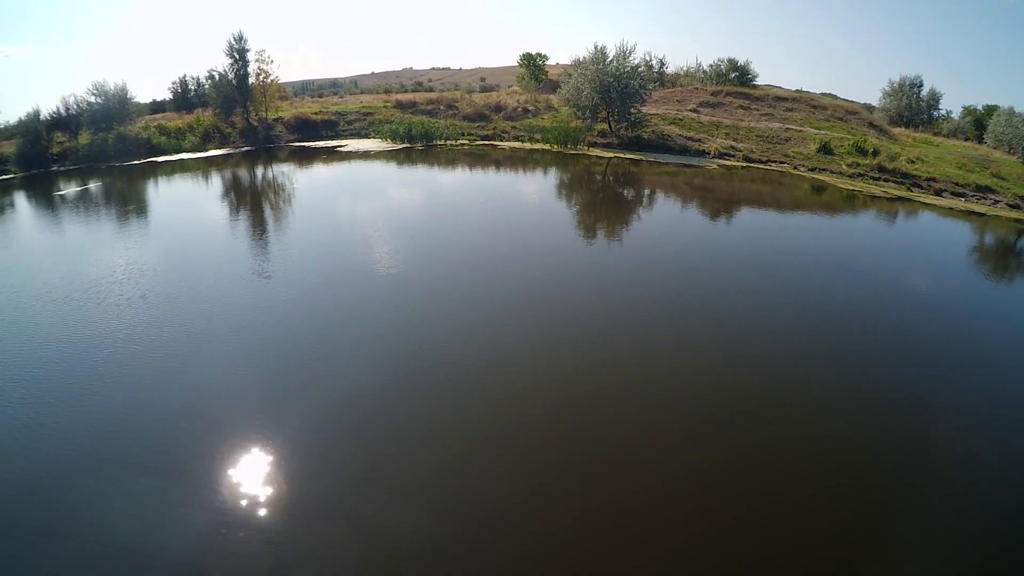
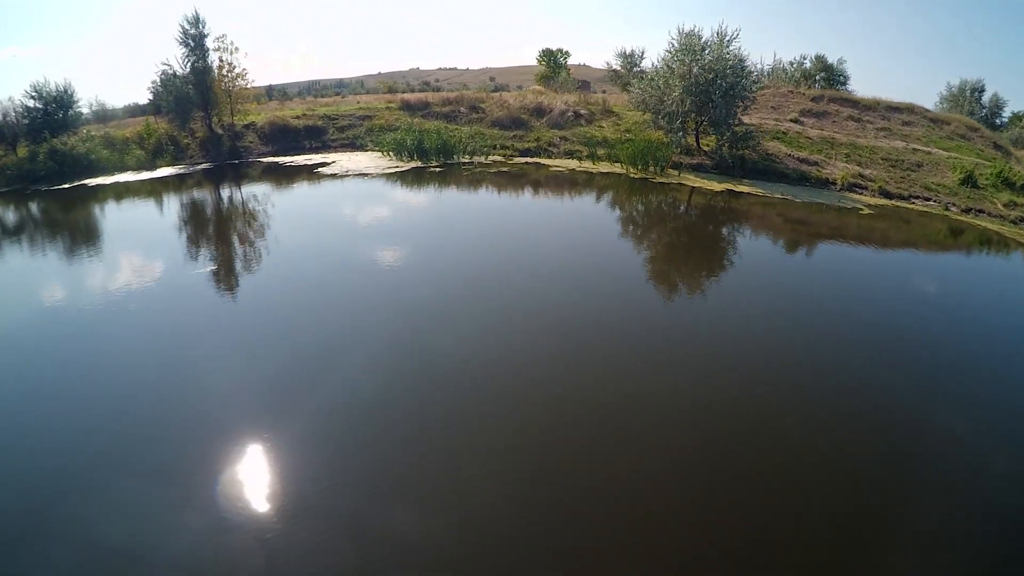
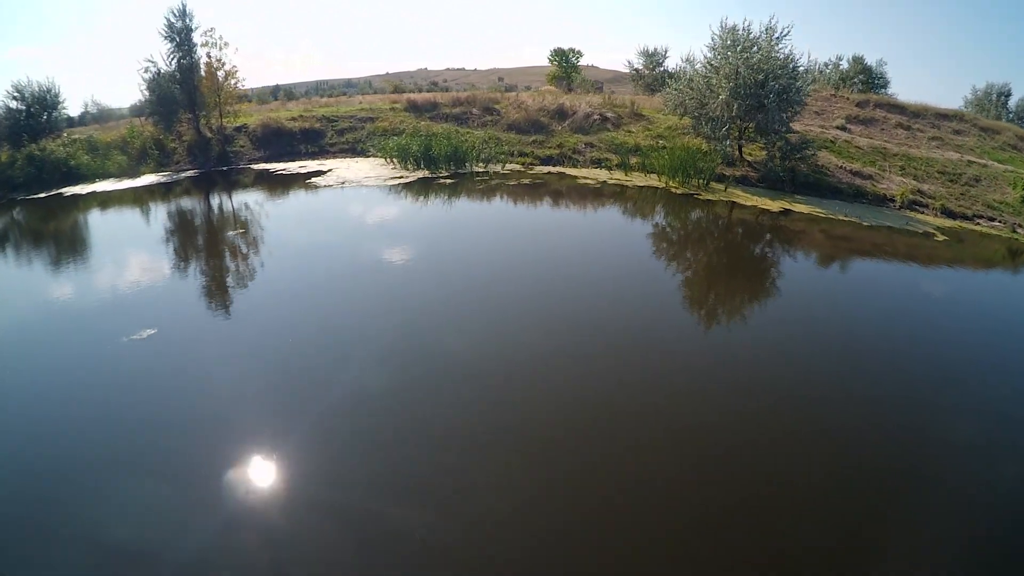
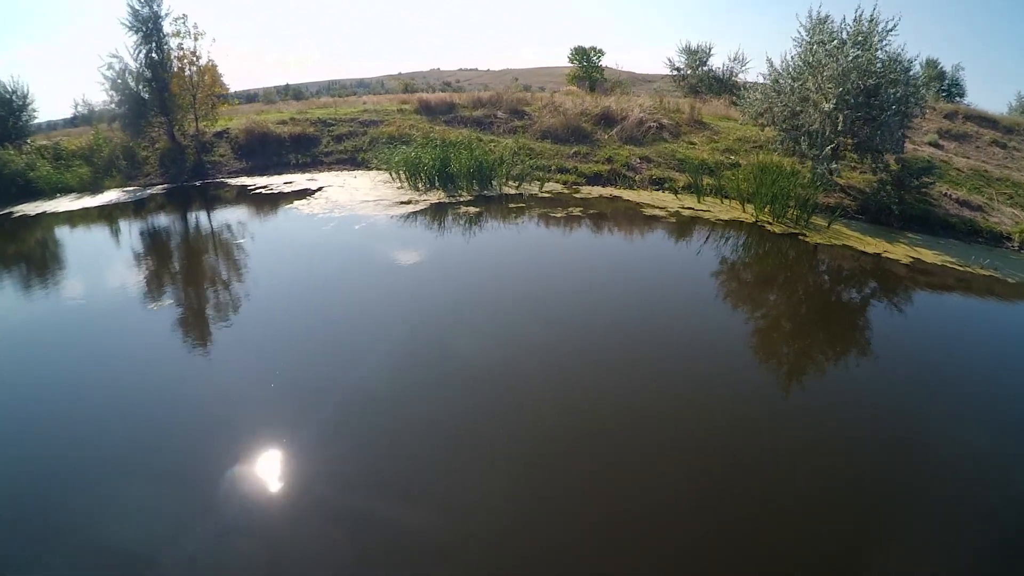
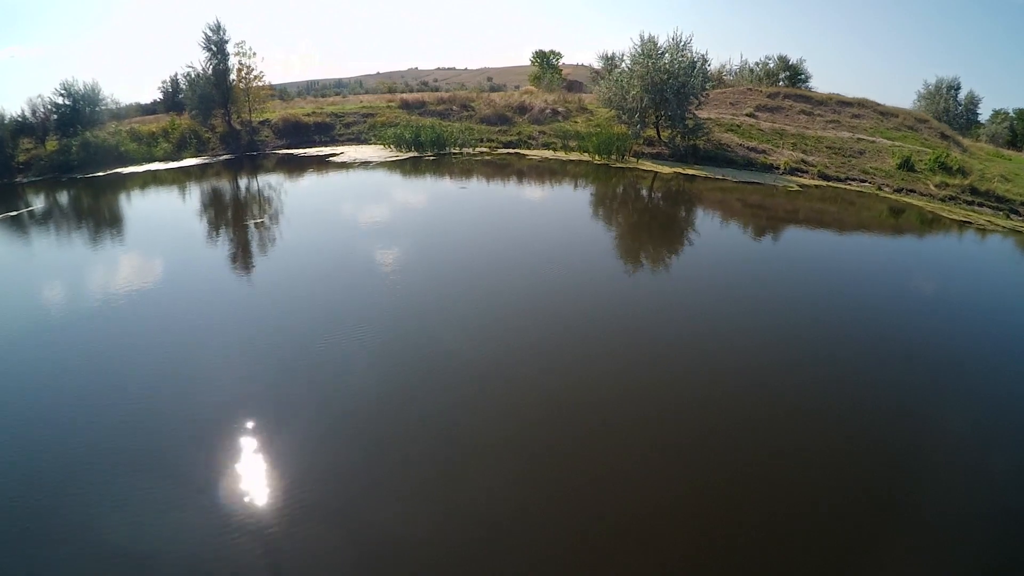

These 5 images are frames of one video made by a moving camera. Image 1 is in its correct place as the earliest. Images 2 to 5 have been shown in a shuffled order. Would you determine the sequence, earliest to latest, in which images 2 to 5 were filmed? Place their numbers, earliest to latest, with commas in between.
5, 2, 3, 4
